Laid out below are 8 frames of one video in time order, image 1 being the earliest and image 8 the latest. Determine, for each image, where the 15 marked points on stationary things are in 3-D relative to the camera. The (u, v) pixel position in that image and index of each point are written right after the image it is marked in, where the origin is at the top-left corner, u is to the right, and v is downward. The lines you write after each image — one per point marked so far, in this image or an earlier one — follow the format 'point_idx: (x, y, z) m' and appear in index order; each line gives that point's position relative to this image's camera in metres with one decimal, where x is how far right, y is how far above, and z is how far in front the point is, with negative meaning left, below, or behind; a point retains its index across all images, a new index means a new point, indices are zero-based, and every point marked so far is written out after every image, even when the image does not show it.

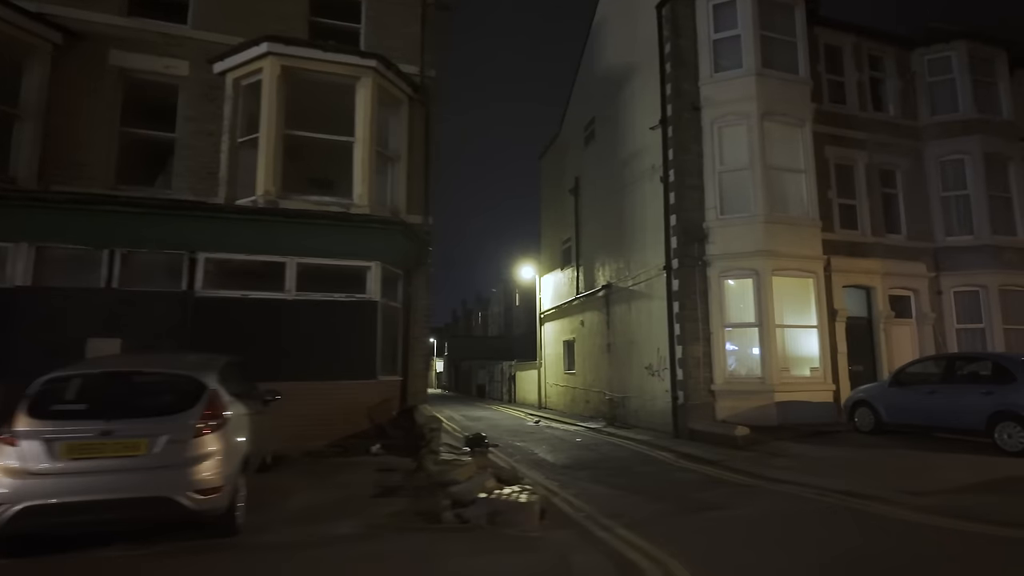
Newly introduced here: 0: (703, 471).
0: (+3.7, -3.6, +11.8) m
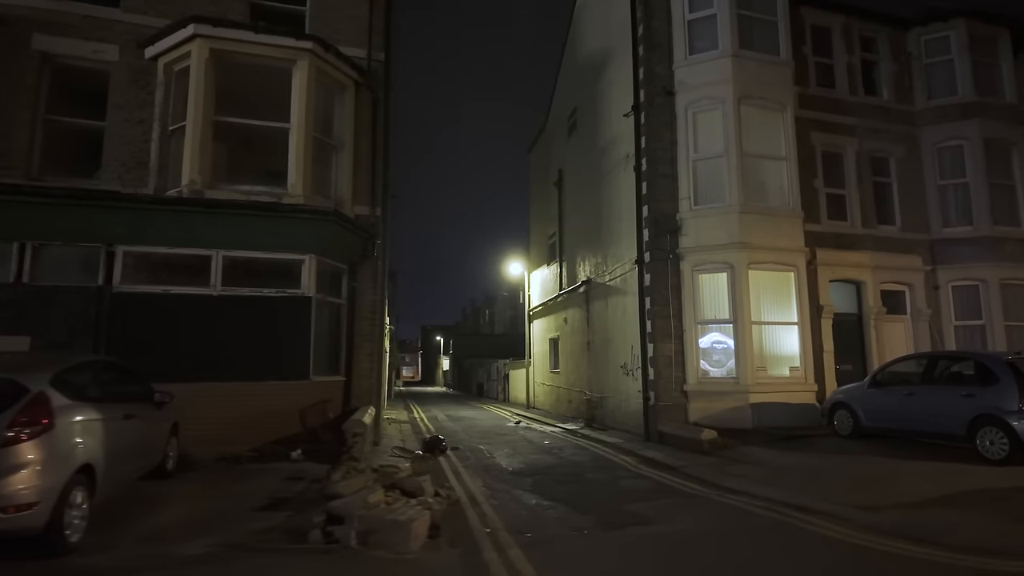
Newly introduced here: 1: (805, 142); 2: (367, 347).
0: (+2.6, -3.5, +10.9) m
1: (+8.3, +4.1, +17.0) m
2: (-3.1, -1.3, +12.6) m
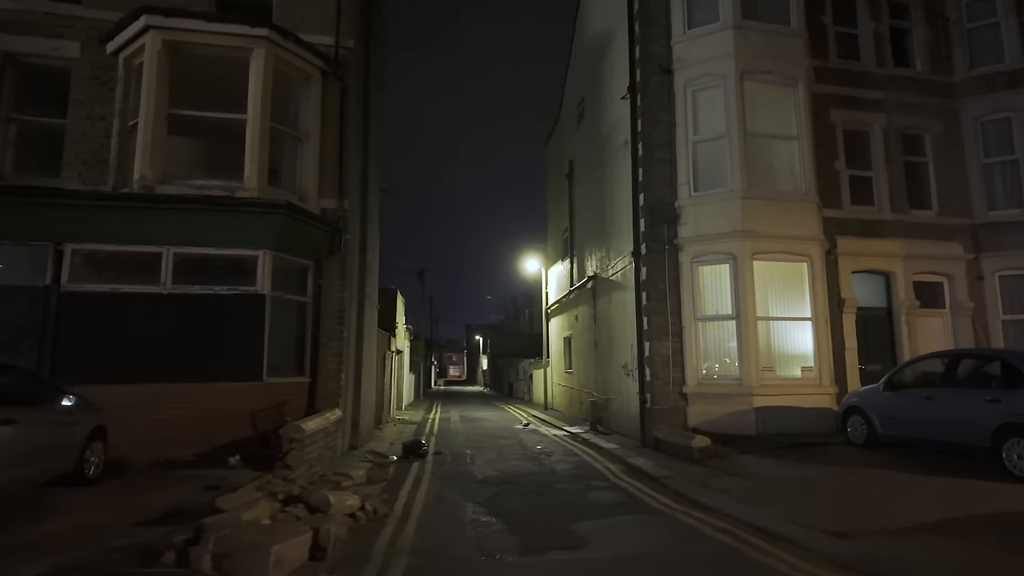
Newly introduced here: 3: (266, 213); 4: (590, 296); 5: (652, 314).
0: (+2.0, -3.3, +9.9) m
1: (+8.0, +4.3, +15.5) m
2: (-3.6, -1.2, +12.1) m
3: (-4.3, +1.3, +10.5) m
4: (+2.6, -0.3, +19.7) m
5: (+3.3, -0.6, +13.8) m
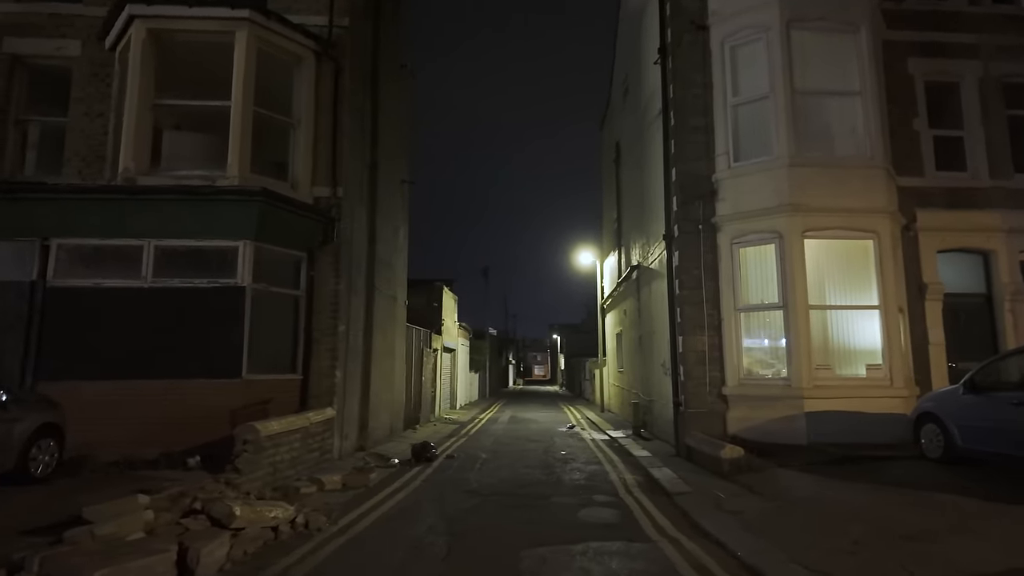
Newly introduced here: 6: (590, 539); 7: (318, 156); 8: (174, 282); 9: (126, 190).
0: (+1.7, -3.1, +8.5) m
1: (+8.4, +4.7, +13.1) m
2: (-3.5, -1.0, +11.4) m
3: (-4.5, +1.5, +10.0) m
4: (+3.7, 0.0, +18.1) m
5: (+3.5, -0.4, +12.1) m
6: (+0.9, -2.8, +6.7) m
7: (-3.8, +2.6, +11.8) m
8: (-5.7, +0.1, +10.1) m
9: (-6.3, +1.6, +9.8) m
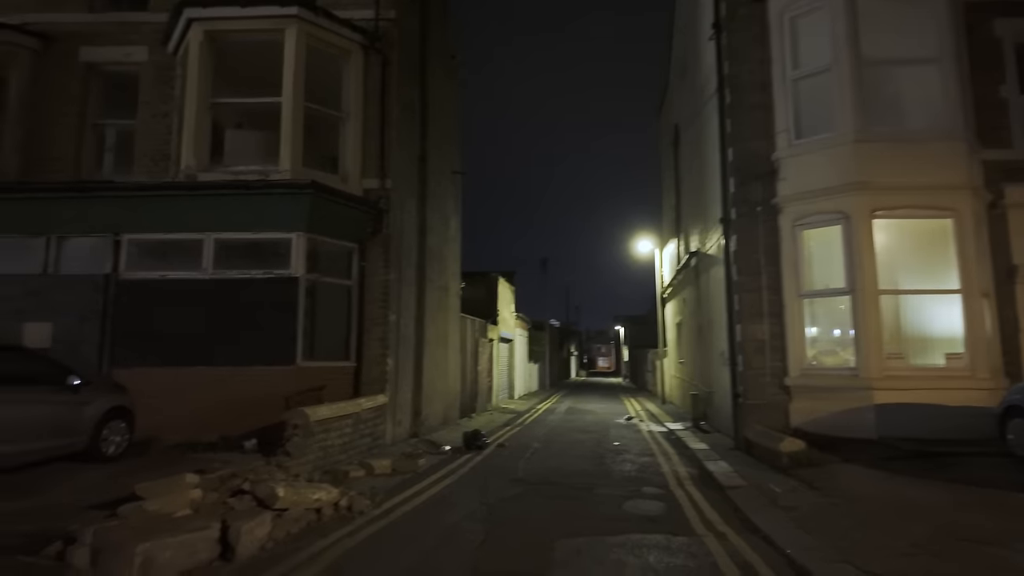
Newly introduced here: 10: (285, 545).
0: (+2.3, -2.9, +8.1) m
1: (+9.4, +5.0, +11.9) m
2: (-2.6, -0.8, +11.6) m
3: (-3.7, +1.6, +10.3) m
4: (+5.3, +0.4, +17.5) m
5: (+4.5, -0.1, +11.5) m
6: (+1.3, -2.6, +6.5) m
7: (-2.9, +2.8, +12.0) m
8: (-4.9, +0.3, +10.5) m
9: (-5.6, +1.7, +10.2) m
10: (-2.2, -2.5, +5.8) m
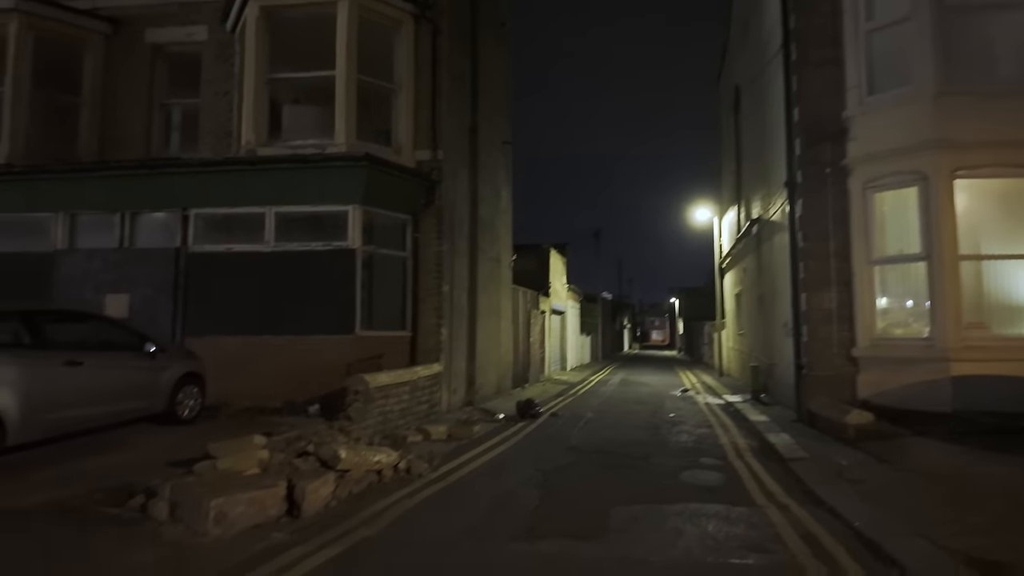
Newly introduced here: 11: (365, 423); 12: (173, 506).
0: (+3.1, -2.4, +8.0) m
1: (+10.3, +5.7, +10.8) m
2: (-1.5, -0.3, +11.8) m
3: (-2.8, +2.1, +10.4) m
4: (+6.8, +1.2, +16.8) m
5: (+5.5, +0.5, +11.0) m
6: (+1.9, -2.3, +6.4) m
7: (-1.8, +3.4, +12.0) m
8: (-3.9, +0.8, +10.8) m
9: (-4.7, +2.2, +10.5) m
10: (-1.6, -2.2, +6.0) m
11: (-2.1, -2.0, +8.6) m
12: (-2.9, -1.9, +5.1) m
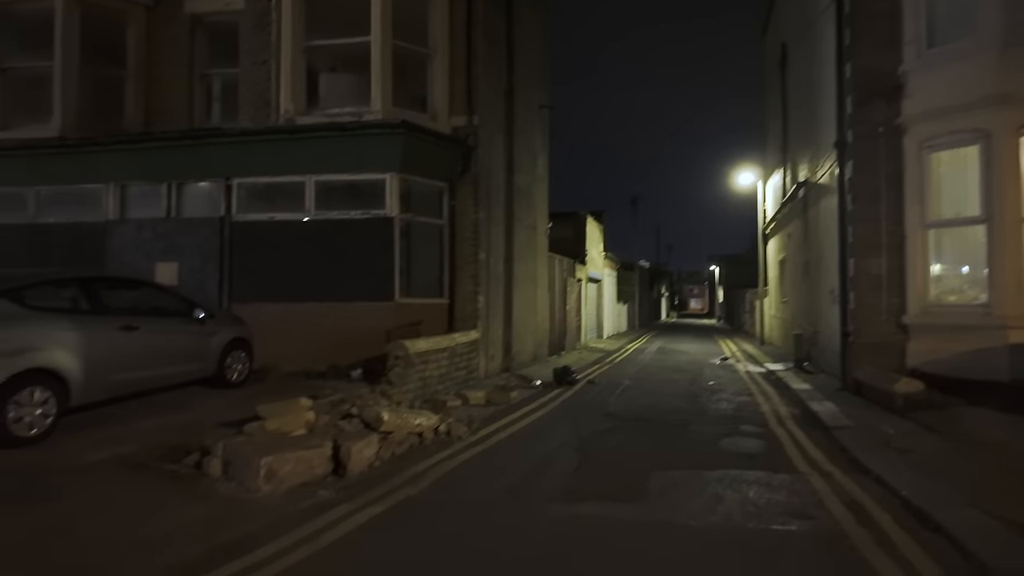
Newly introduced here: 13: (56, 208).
0: (+3.6, -2.0, +7.9) m
1: (+11.0, +6.3, +9.8) m
2: (-0.8, +0.4, +11.8) m
3: (-2.2, +2.7, +10.4) m
4: (+7.8, +2.2, +16.3) m
5: (+6.1, +1.1, +10.6) m
6: (+2.3, -1.9, +6.3) m
7: (-1.1, +4.0, +11.9) m
8: (-3.3, +1.3, +10.9) m
9: (-4.0, +2.8, +10.6) m
10: (-1.3, -1.8, +6.1) m
11: (-1.6, -1.5, +8.8) m
12: (-2.6, -1.6, +5.4) m
13: (-9.1, +1.6, +12.0) m
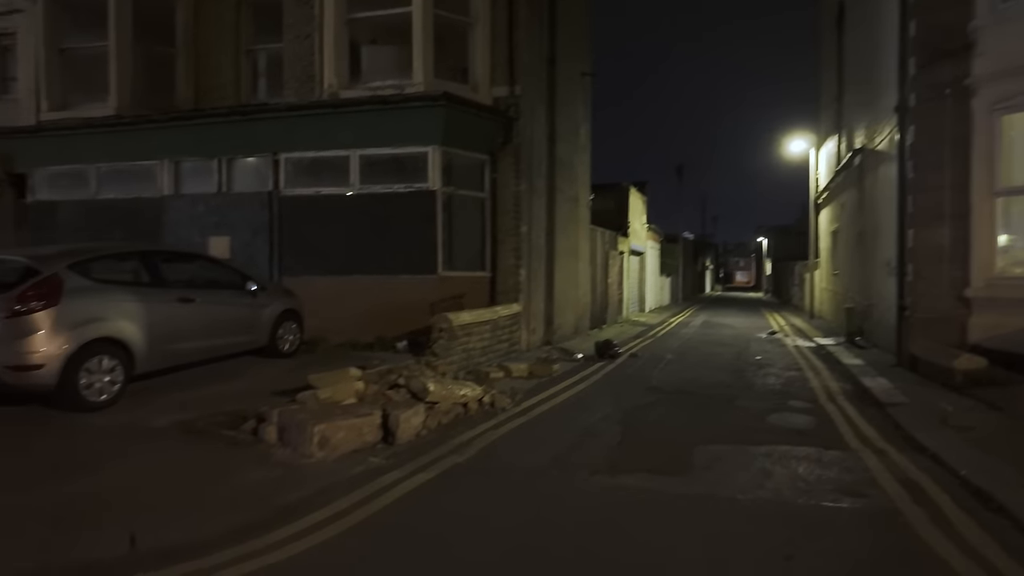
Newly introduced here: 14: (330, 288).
0: (+4.1, -1.6, +7.7) m
1: (+11.6, +6.7, +8.7) m
2: (0.0, +0.9, +11.8) m
3: (-1.5, +3.2, +10.4) m
4: (+8.9, +2.9, +15.6) m
5: (+6.9, +1.6, +10.1) m
6: (+2.7, -1.6, +6.2) m
7: (-0.3, +4.6, +11.7) m
8: (-2.5, +1.8, +11.0) m
9: (-3.3, +3.3, +10.7) m
10: (-0.8, -1.5, +6.3) m
11: (-0.9, -1.1, +8.9) m
12: (-2.2, -1.3, +5.6) m
13: (-8.3, +2.2, +12.5) m
14: (-3.5, 0.0, +11.3) m
